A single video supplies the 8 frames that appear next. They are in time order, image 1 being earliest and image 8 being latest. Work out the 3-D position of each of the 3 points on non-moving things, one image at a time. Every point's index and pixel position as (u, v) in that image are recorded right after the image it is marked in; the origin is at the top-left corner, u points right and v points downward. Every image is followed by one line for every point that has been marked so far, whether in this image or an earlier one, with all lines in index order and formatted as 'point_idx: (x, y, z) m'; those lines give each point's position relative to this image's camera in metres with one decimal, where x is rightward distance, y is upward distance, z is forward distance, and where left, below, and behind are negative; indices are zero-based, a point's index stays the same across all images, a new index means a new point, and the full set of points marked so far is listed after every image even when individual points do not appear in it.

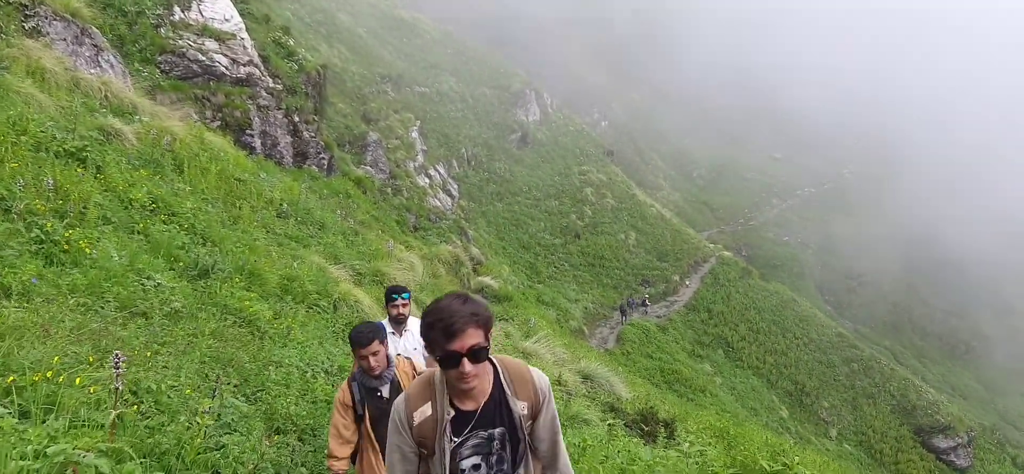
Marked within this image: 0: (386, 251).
0: (-2.1, -0.2, +14.3) m
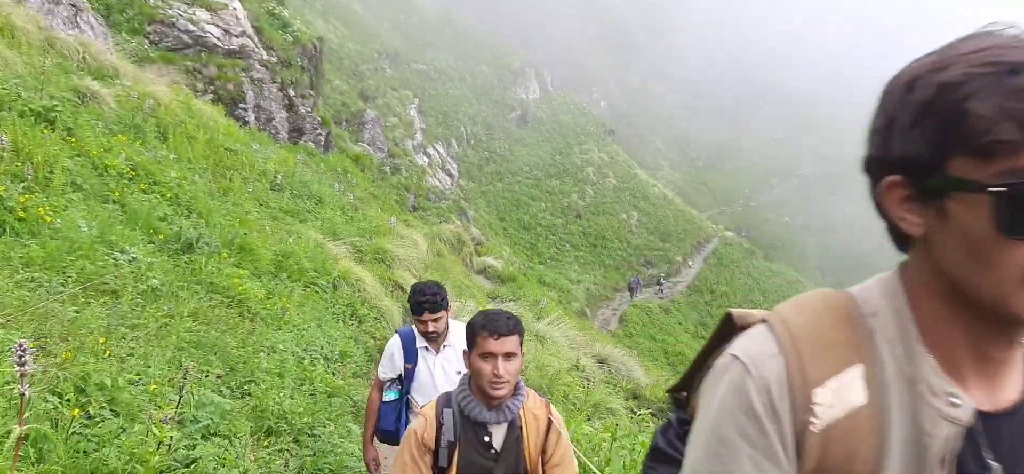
0: (-1.9, +0.1, +13.4) m
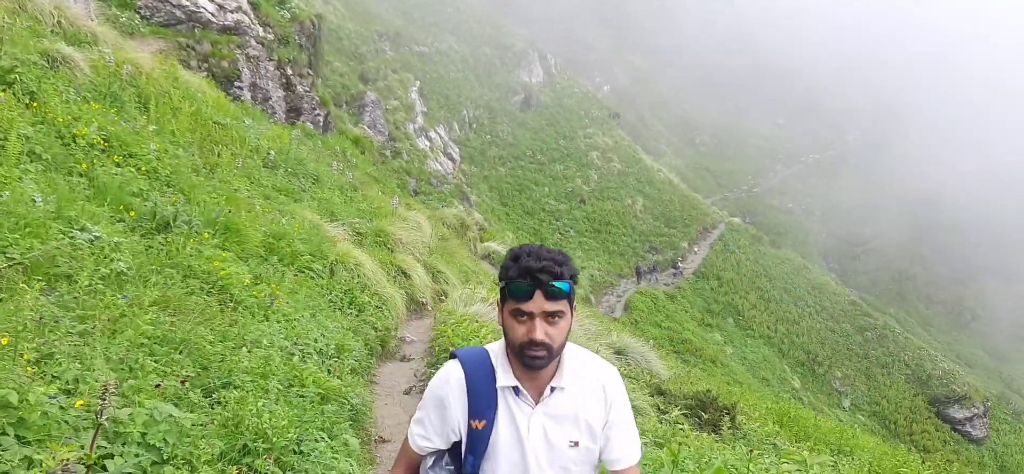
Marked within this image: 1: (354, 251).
0: (-1.8, +0.4, +12.6) m
1: (-1.6, -0.1, +8.7) m
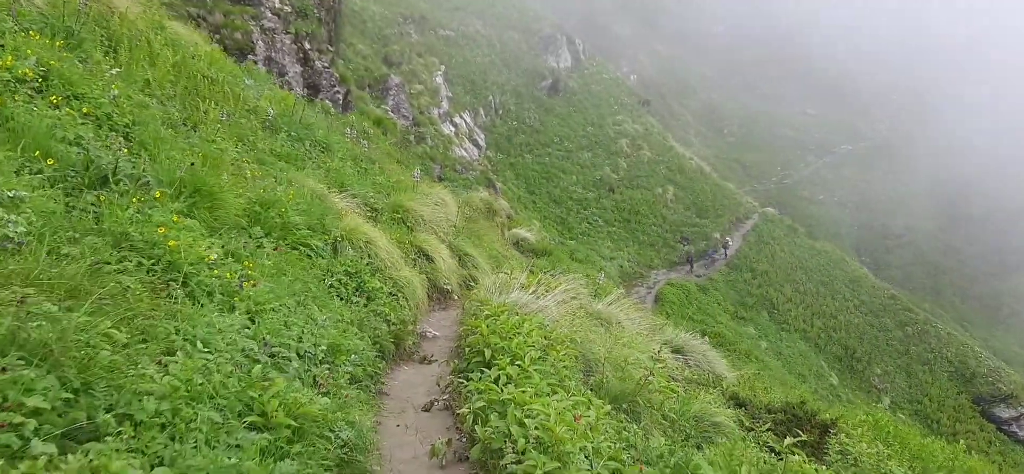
0: (-1.3, +0.7, +11.1) m
1: (-1.2, +0.1, +7.2) m
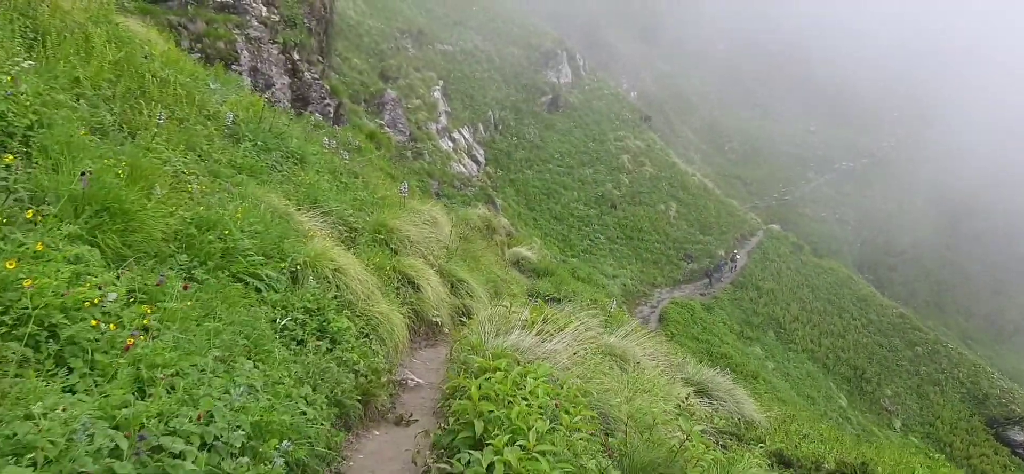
0: (-1.3, +0.4, +9.9) m
1: (-1.2, -0.1, +6.0) m
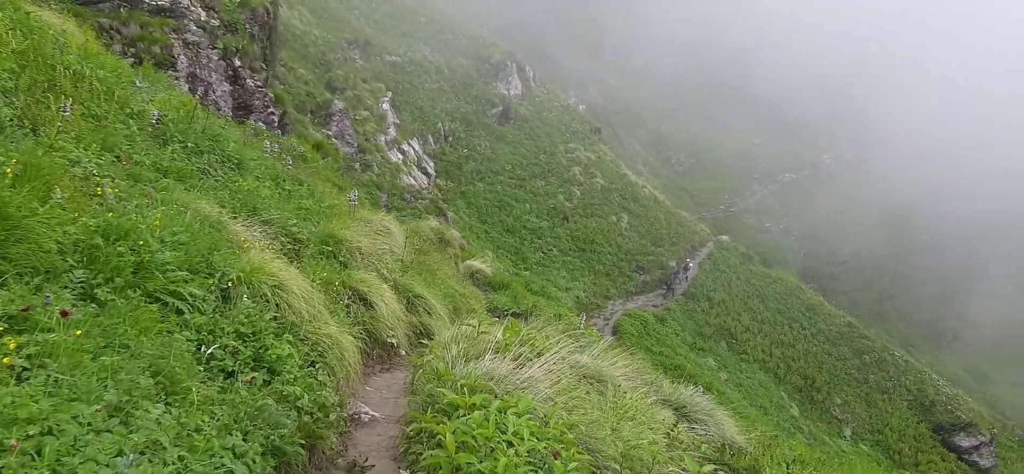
0: (-1.7, +0.3, +9.1) m
1: (-1.4, -0.2, +5.2) m
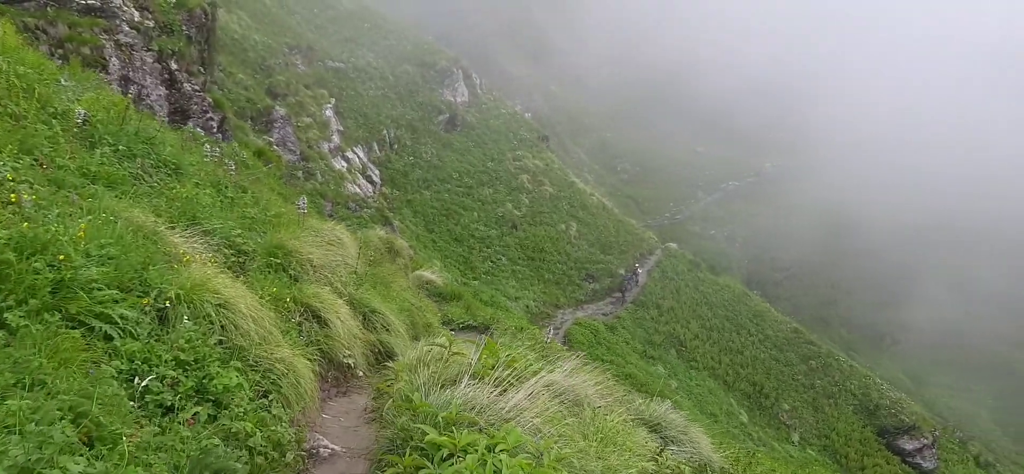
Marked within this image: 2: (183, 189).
0: (-2.1, +0.2, +8.6) m
1: (-1.6, -0.2, +4.7) m
2: (-2.5, +0.4, +6.6) m
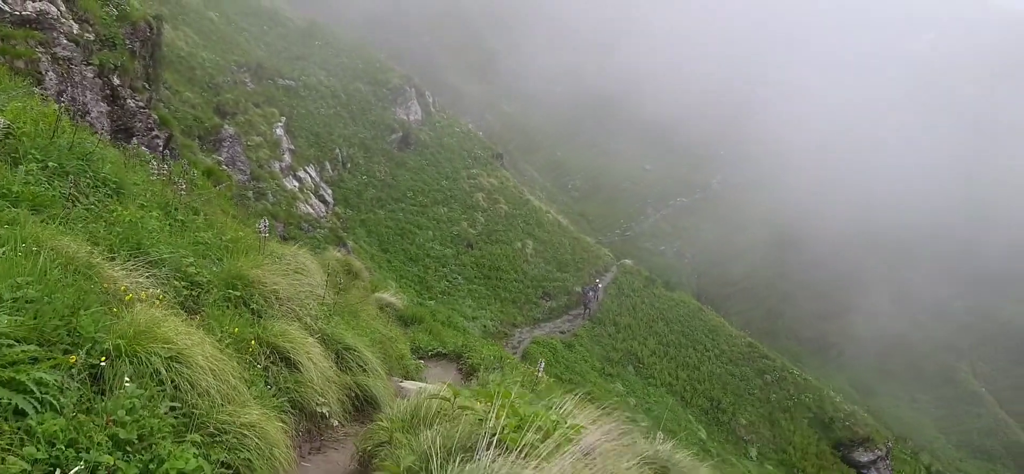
0: (-2.3, -0.1, +7.7) m
1: (-1.5, -0.4, +3.8) m
2: (-2.5, +0.2, +5.7) m
